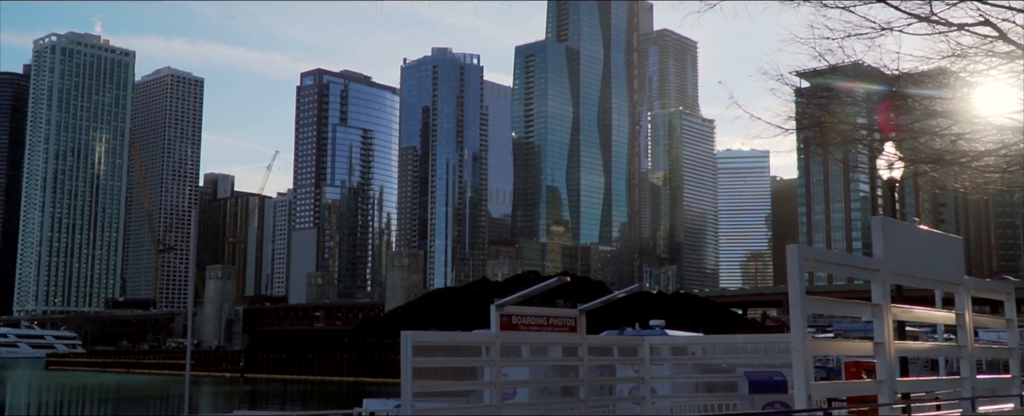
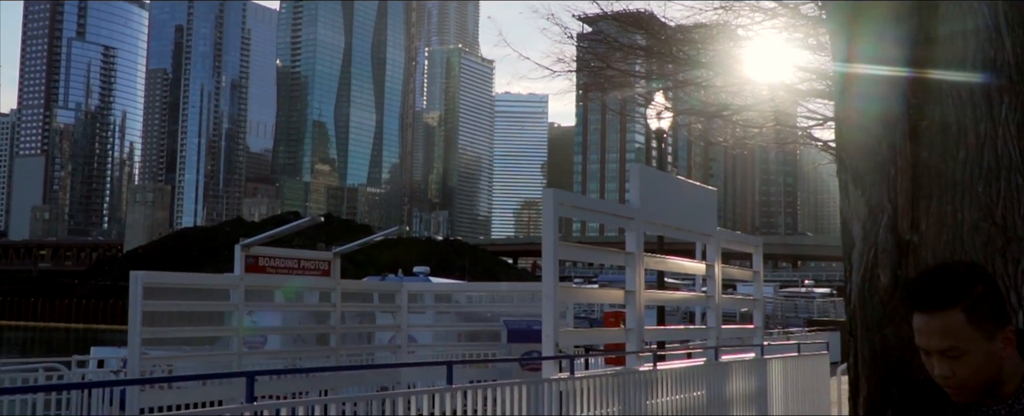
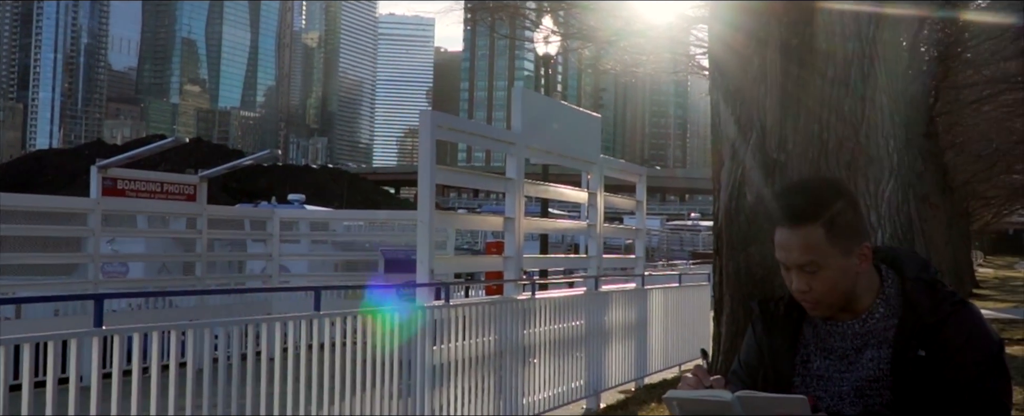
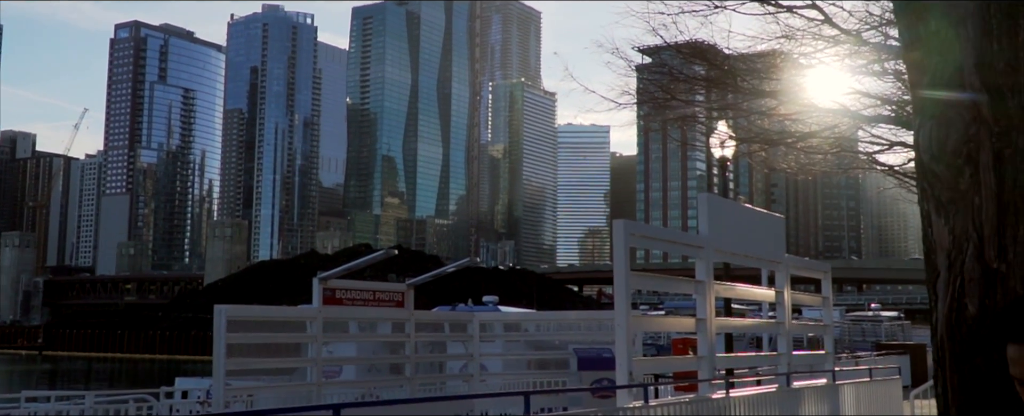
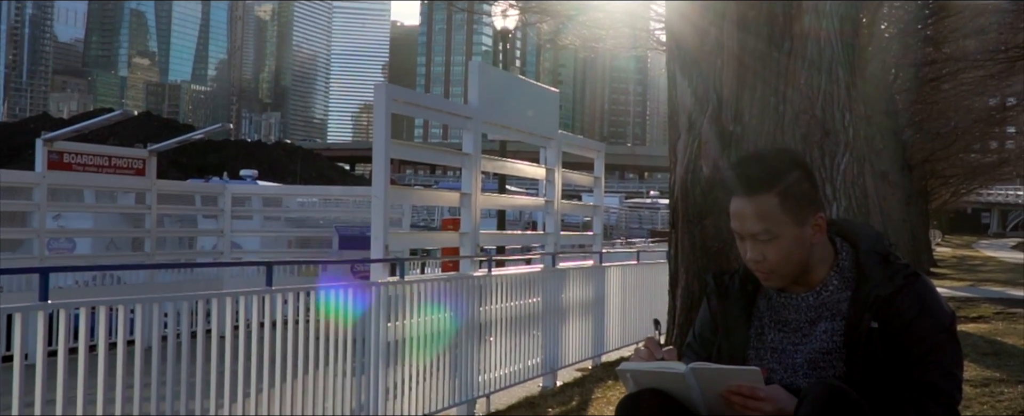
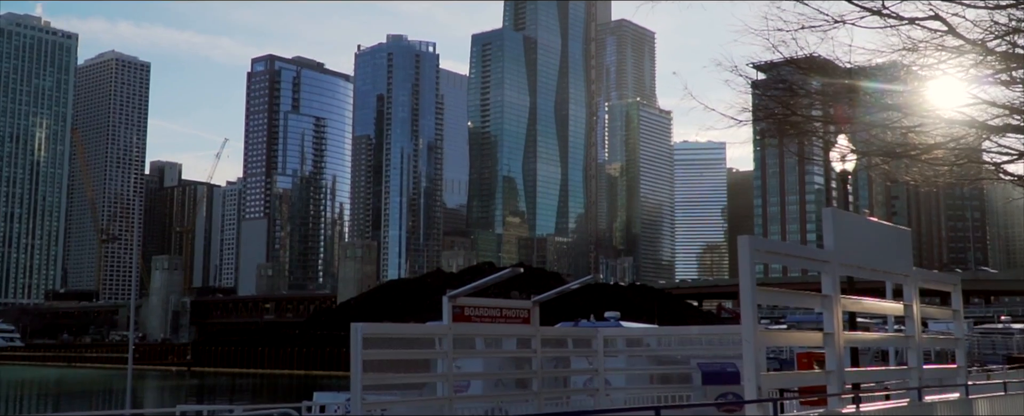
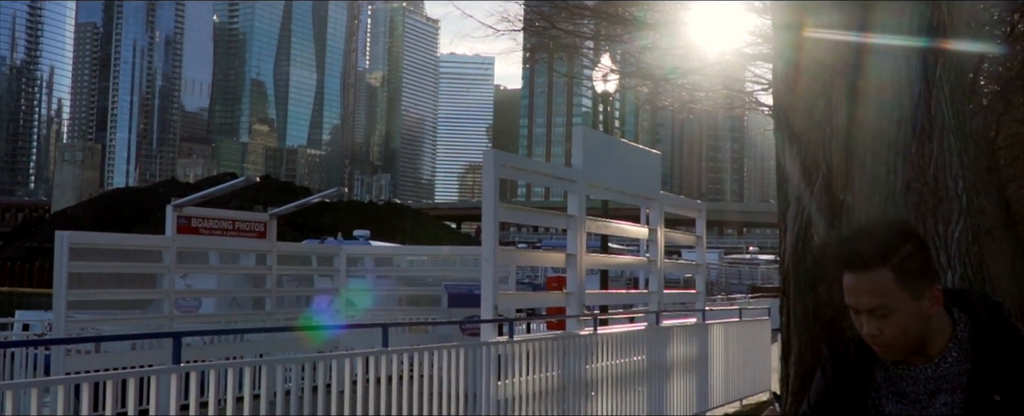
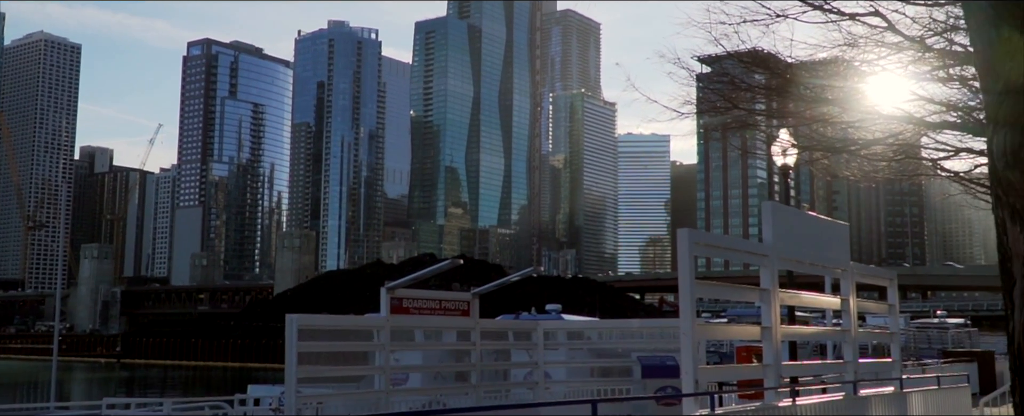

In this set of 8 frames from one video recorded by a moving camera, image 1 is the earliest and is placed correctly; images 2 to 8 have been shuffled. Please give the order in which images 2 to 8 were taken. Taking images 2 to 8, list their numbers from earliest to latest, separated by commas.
6, 8, 4, 2, 7, 3, 5
